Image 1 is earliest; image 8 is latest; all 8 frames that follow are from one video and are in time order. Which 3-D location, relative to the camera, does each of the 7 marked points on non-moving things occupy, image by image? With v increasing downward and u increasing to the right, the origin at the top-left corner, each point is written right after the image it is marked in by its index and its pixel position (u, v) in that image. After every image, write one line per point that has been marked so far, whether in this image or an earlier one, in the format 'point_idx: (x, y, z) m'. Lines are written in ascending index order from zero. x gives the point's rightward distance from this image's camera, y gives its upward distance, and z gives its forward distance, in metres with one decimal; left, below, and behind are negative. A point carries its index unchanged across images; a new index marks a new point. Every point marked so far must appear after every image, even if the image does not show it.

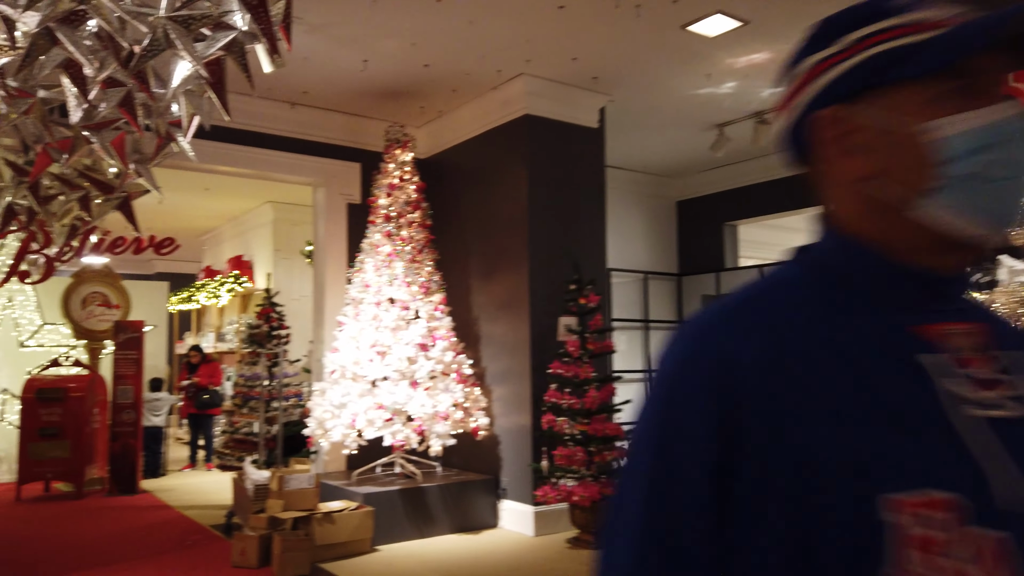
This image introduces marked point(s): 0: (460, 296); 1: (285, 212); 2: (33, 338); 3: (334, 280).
0: (-0.4, -0.1, +6.1) m
1: (-2.9, +1.0, +9.6) m
2: (-5.0, -0.5, +7.9) m
3: (-1.5, +0.1, +6.1) m
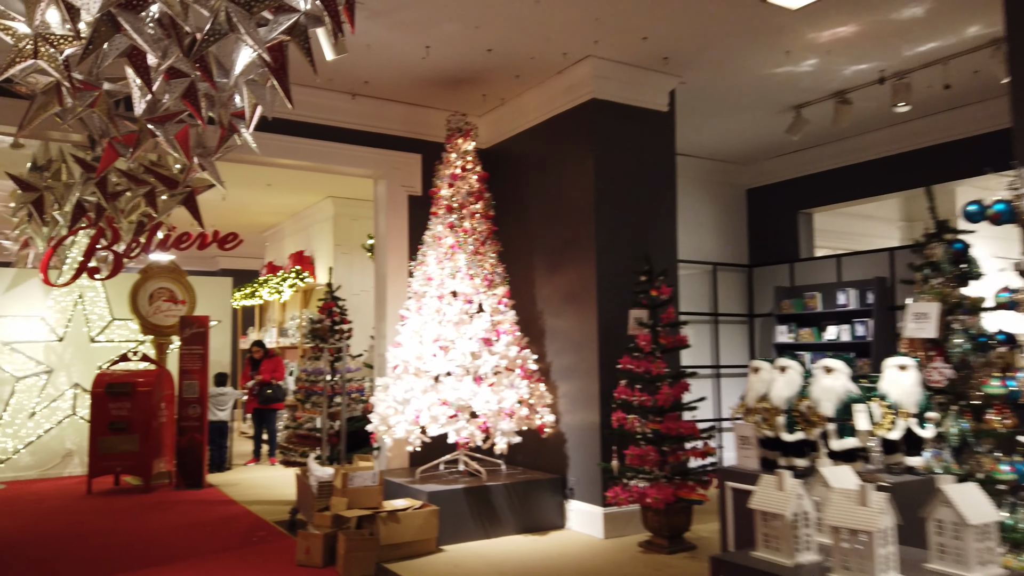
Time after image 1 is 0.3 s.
0: (+0.1, 0.0, +5.9) m
1: (-2.1, +1.0, +9.6) m
2: (-4.4, -0.5, +8.0) m
3: (-0.9, +0.1, +6.0) m
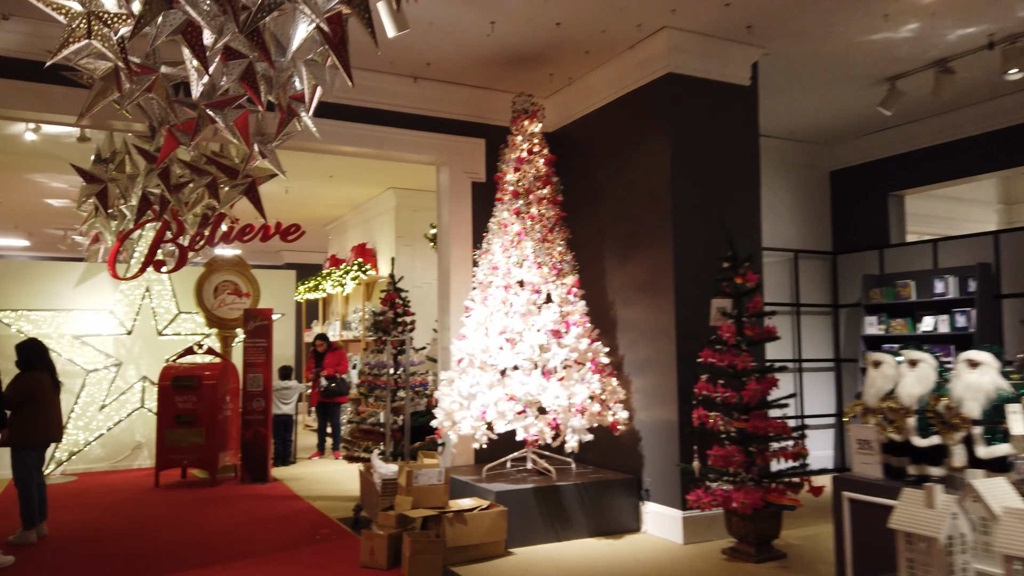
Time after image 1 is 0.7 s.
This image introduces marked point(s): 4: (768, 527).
0: (+0.6, +0.1, +5.6) m
1: (-1.3, +1.1, +9.5) m
2: (-3.7, -0.4, +8.1) m
3: (-0.4, +0.2, +5.8) m
4: (+1.5, -1.4, +4.4) m
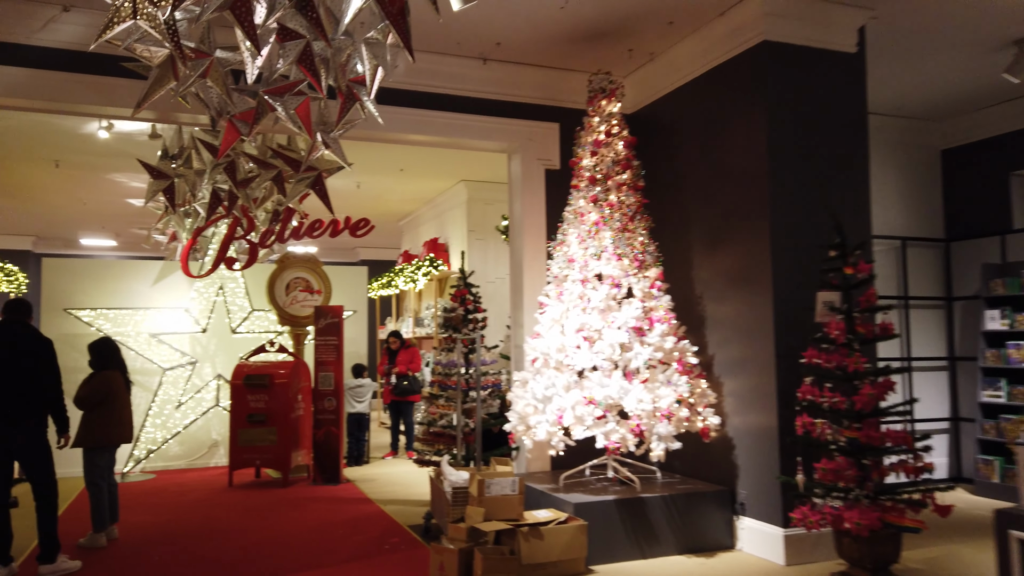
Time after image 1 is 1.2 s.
0: (+1.2, +0.1, +5.2) m
1: (-0.4, +1.2, +9.2) m
2: (-2.9, -0.4, +8.0) m
3: (+0.1, +0.2, +5.4) m
4: (+1.9, -1.3, +3.8) m
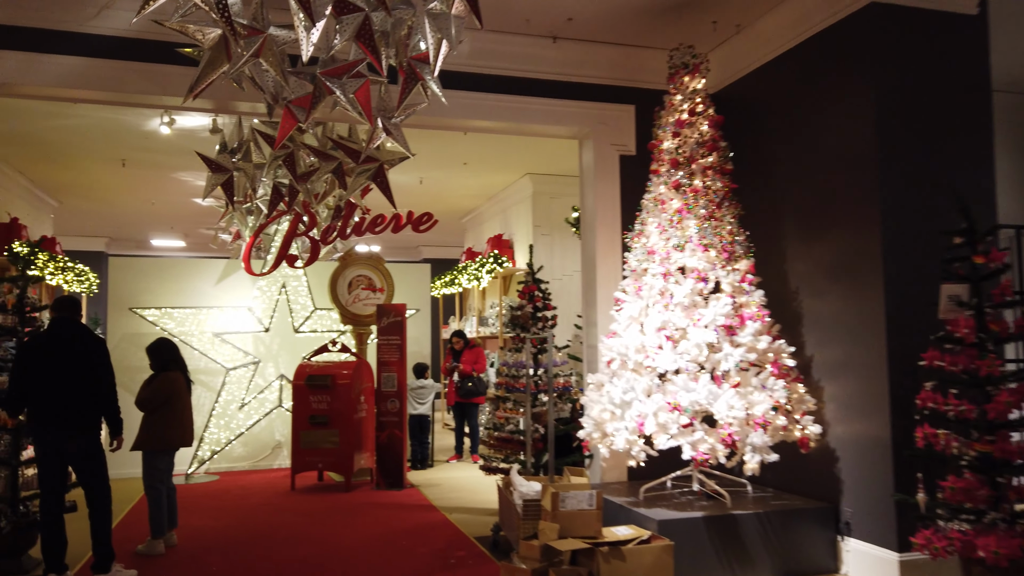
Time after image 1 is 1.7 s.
0: (+1.6, +0.2, +4.7) m
1: (+0.4, +1.2, +8.8) m
2: (-2.1, -0.4, +7.9) m
3: (+0.6, +0.3, +5.0) m
4: (+2.3, -1.3, +3.3) m
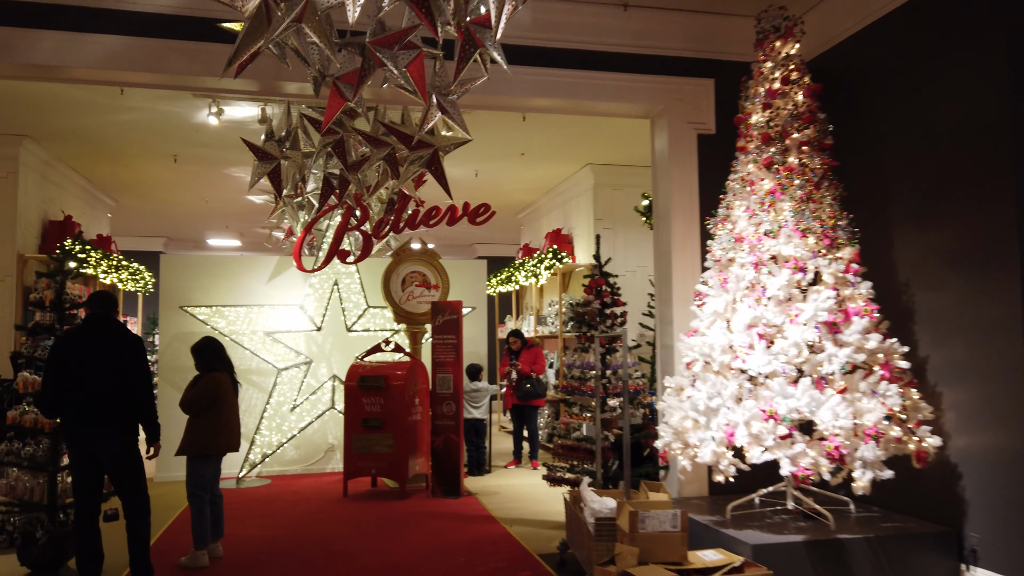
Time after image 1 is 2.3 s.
0: (+2.0, +0.2, +4.1) m
1: (+1.0, +1.3, +8.3) m
2: (-1.5, -0.3, +7.6) m
3: (+1.0, +0.3, +4.5) m
4: (+2.6, -1.3, +2.7) m
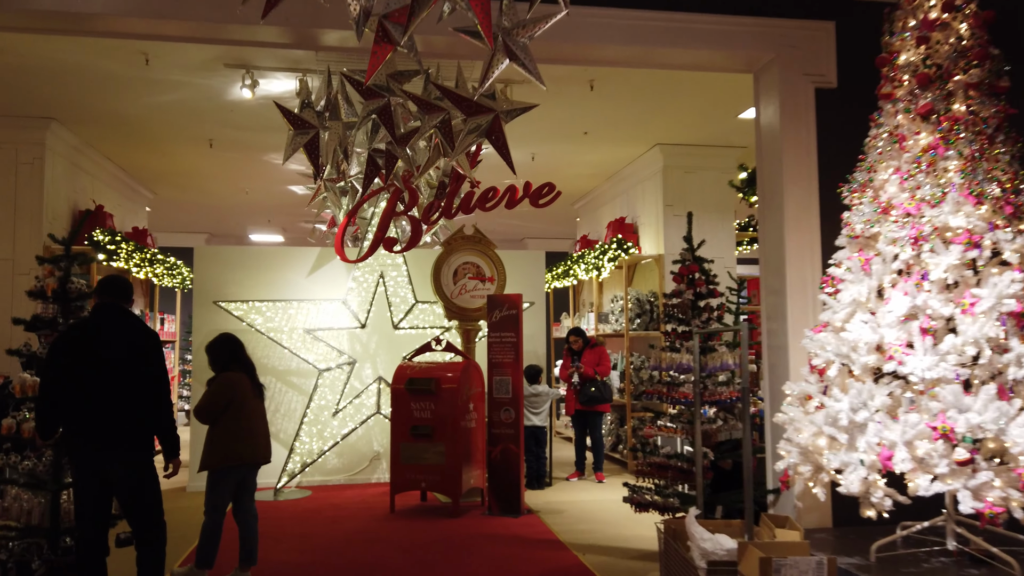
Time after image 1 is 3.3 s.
0: (+2.4, +0.3, +3.3) m
1: (+1.7, +1.3, +7.5) m
2: (-1.0, -0.3, +6.9) m
3: (+1.4, +0.4, +3.7) m
4: (+2.8, -1.2, +1.8) m
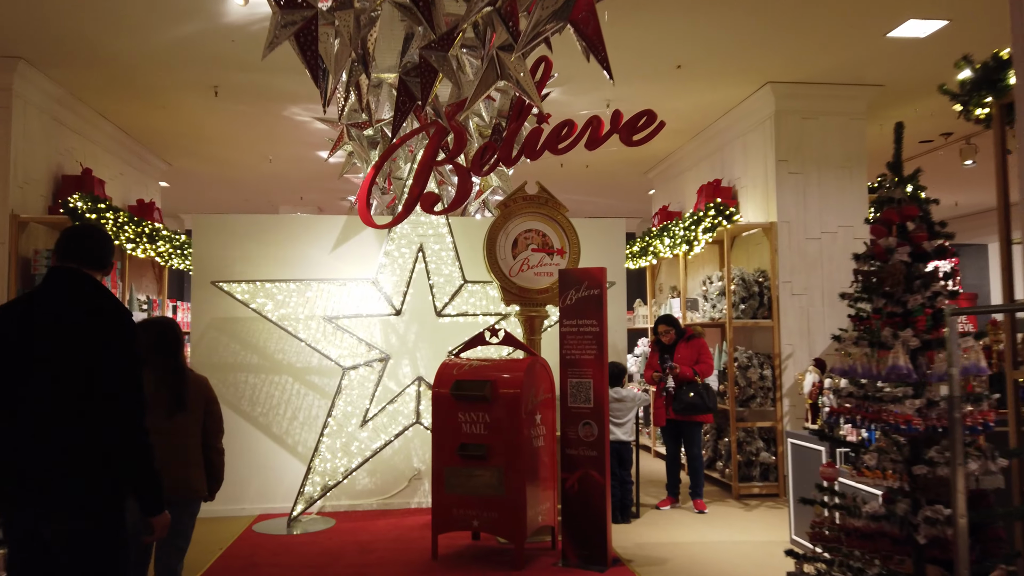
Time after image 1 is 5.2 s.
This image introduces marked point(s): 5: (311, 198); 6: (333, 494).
0: (+2.7, +0.4, +1.7) m
1: (+2.2, +1.5, +5.9) m
2: (-0.4, -0.1, +5.5) m
3: (+1.7, +0.5, +2.2) m
4: (+3.0, -1.1, +0.2) m
5: (-2.8, +1.3, +10.5) m
6: (-1.3, -1.5, +5.3) m
